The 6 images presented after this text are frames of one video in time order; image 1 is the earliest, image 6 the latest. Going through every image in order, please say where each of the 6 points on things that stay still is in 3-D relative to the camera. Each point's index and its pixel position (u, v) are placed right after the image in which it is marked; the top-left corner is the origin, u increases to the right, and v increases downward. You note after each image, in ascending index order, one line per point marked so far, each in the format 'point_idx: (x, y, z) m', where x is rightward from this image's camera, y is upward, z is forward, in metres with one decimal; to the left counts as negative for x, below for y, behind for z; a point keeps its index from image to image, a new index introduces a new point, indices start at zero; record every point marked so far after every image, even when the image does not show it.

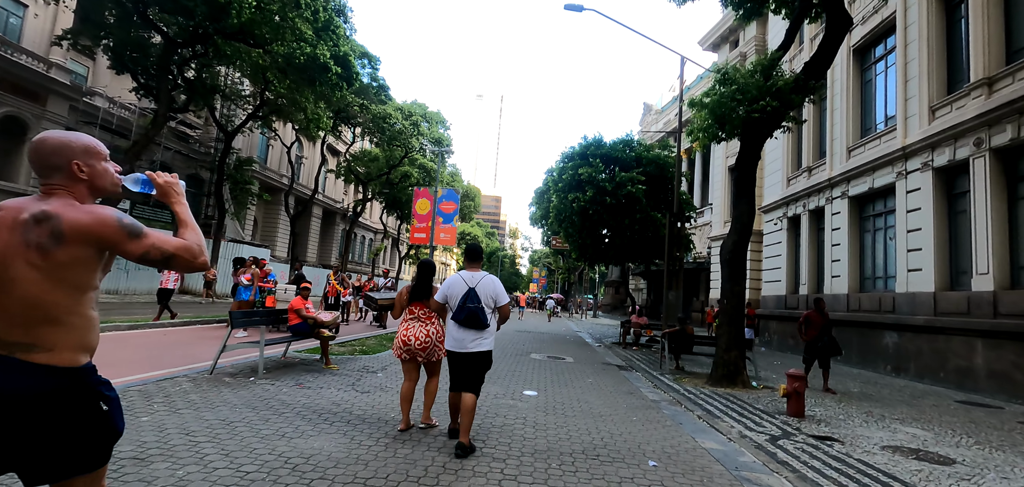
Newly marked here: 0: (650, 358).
0: (+3.1, -2.6, +11.7) m
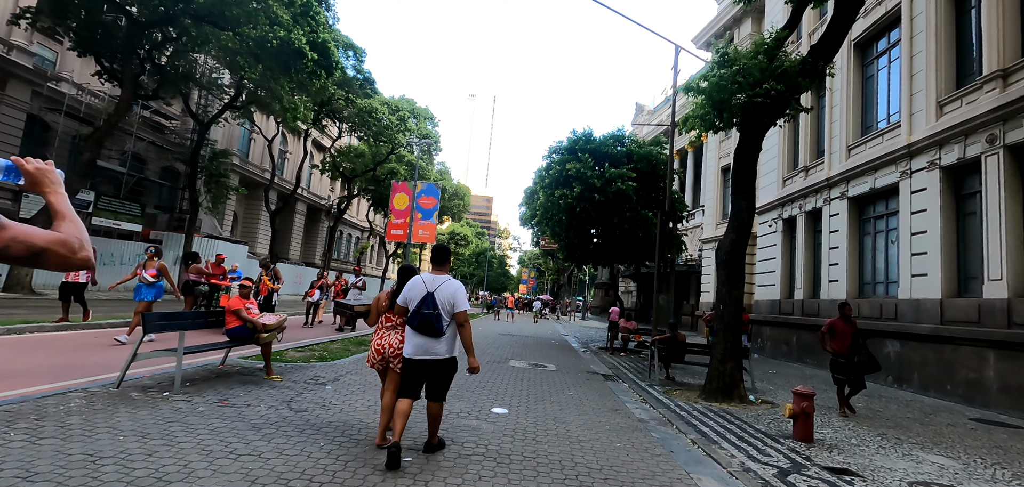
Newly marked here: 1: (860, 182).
0: (+2.7, -2.6, +10.9) m
1: (+9.0, +1.6, +13.5) m
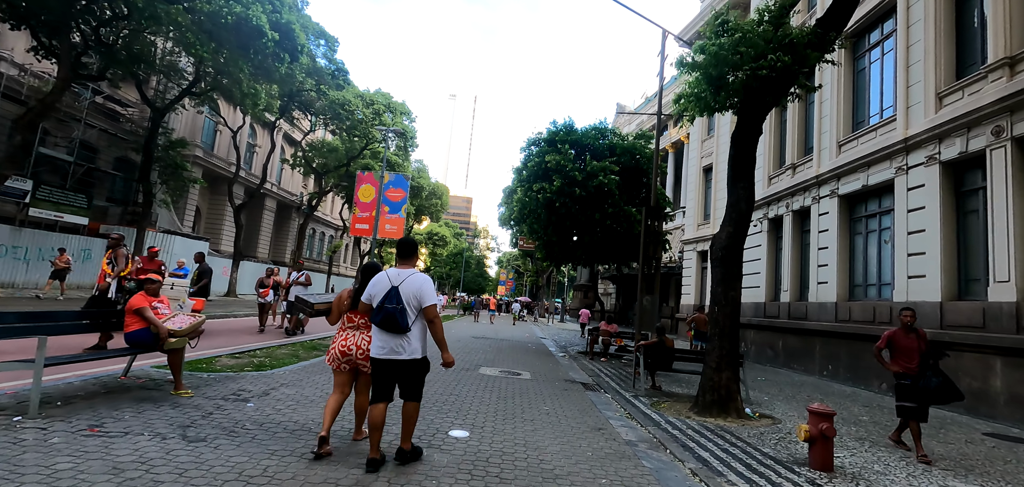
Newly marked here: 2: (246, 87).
0: (+2.1, -2.5, +10.0) m
1: (+8.4, +1.6, +12.8) m
2: (-9.6, +5.6, +18.6) m
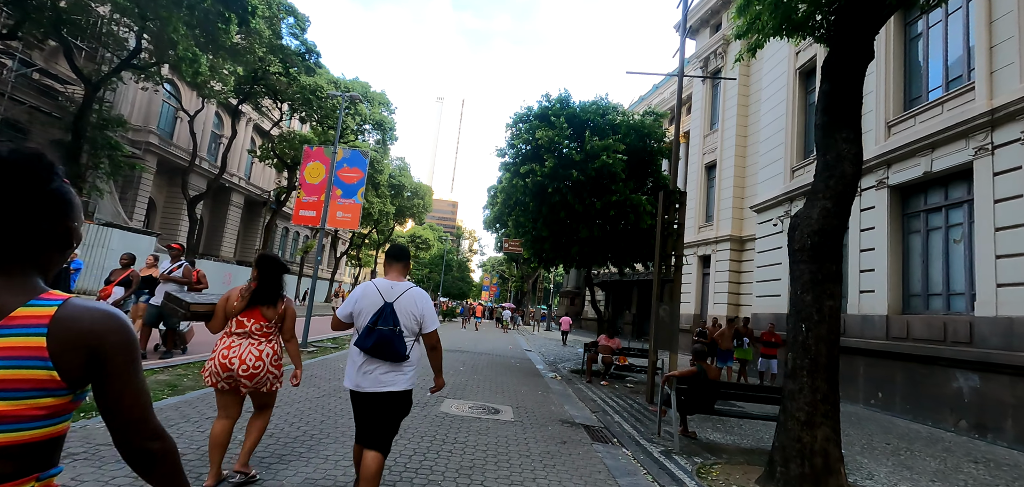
0: (+1.8, -2.4, +7.5) m
1: (+8.1, +1.6, +10.6) m
2: (-10.0, +5.9, +15.9) m
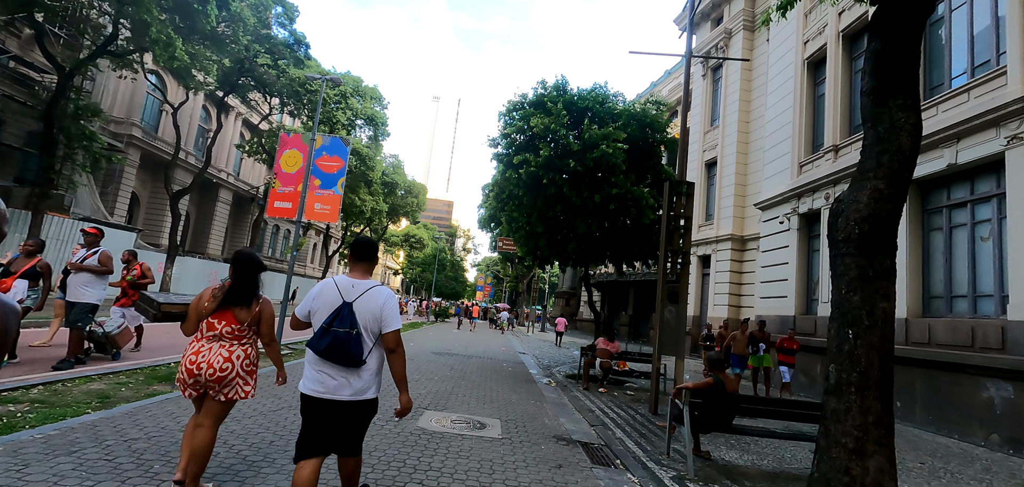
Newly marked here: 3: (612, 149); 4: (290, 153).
0: (+1.6, -2.3, +6.7) m
1: (+7.9, +1.6, +9.9) m
2: (-10.2, +6.0, +15.0) m
3: (+2.0, +1.8, +10.2) m
4: (-4.4, +1.8, +10.3) m
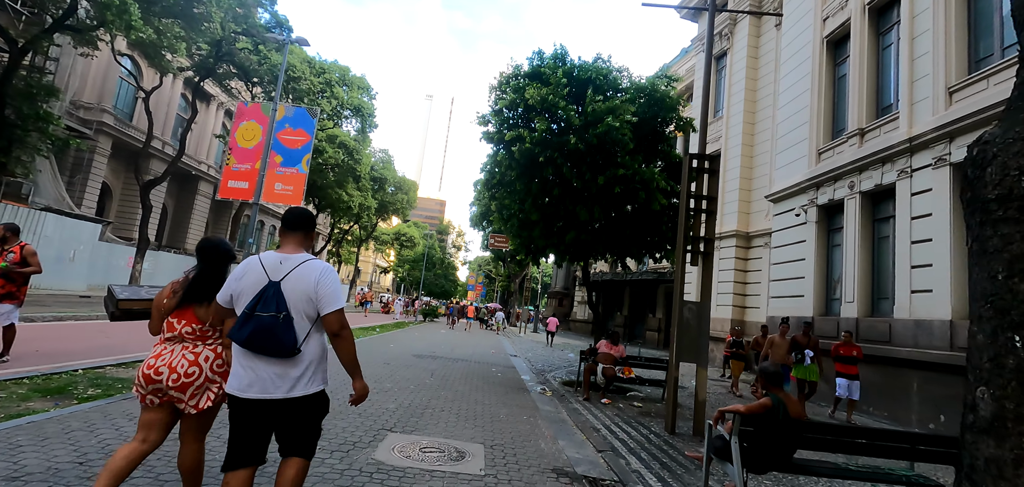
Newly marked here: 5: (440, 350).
0: (+1.5, -2.1, +5.5) m
1: (+7.8, +1.8, +8.7) m
2: (-10.4, +6.3, +13.6) m
3: (+1.8, +2.0, +8.9) m
4: (-4.5, +2.0, +8.9) m
5: (-2.0, -3.0, +14.7) m
